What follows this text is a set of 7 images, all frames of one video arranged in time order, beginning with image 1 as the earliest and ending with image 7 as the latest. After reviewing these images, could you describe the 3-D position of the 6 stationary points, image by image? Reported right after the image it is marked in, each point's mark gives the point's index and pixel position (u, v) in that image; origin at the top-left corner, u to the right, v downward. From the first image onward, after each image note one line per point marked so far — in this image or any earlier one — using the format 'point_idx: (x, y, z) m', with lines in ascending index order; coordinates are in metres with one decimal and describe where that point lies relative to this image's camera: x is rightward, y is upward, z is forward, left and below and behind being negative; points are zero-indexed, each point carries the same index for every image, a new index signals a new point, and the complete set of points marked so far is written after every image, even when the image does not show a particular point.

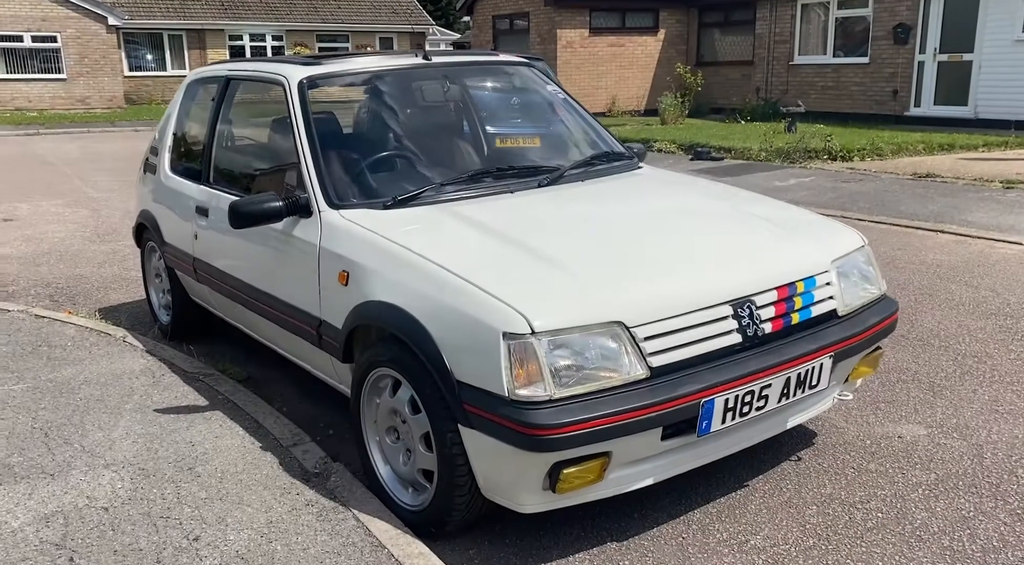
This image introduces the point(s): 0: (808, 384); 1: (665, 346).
0: (+0.9, -0.3, +2.5) m
1: (+0.4, -0.2, +2.2) m
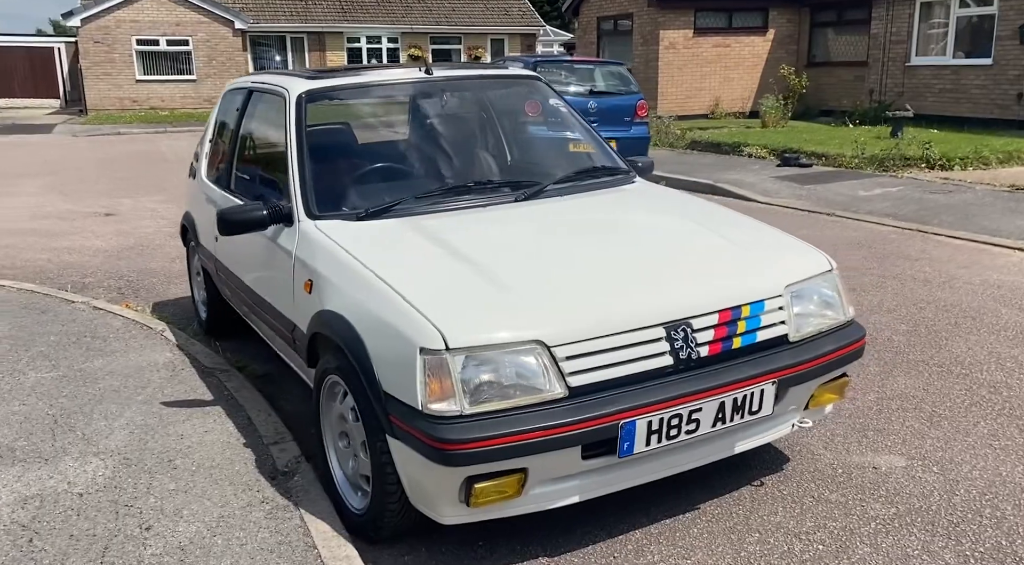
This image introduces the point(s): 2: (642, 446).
0: (+0.7, -0.4, +2.4) m
1: (+0.2, -0.2, +2.2) m
2: (+0.4, -0.5, +2.3) m
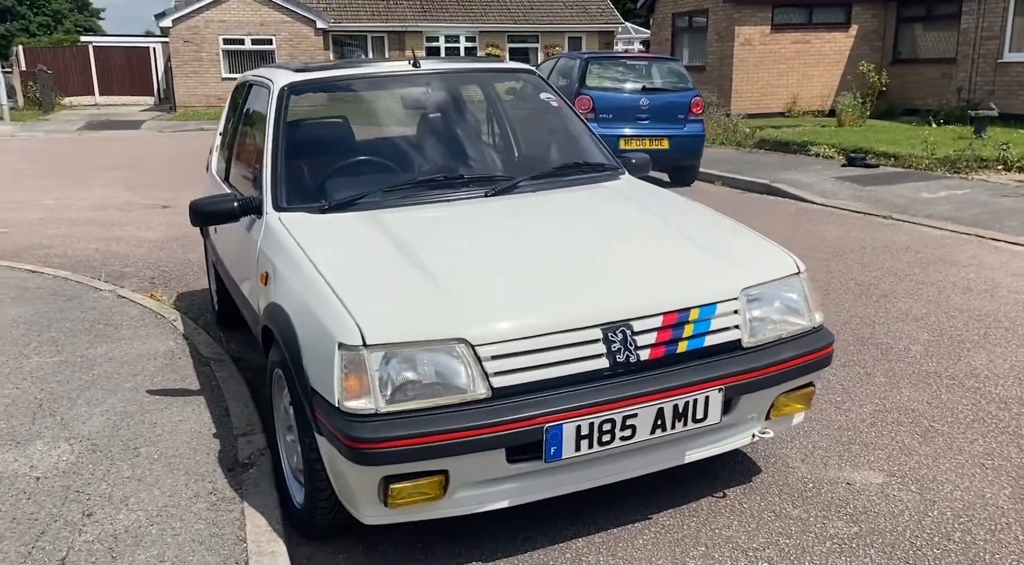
0: (+0.5, -0.4, +2.3) m
1: (0.0, -0.2, +2.1) m
2: (+0.2, -0.5, +2.2) m
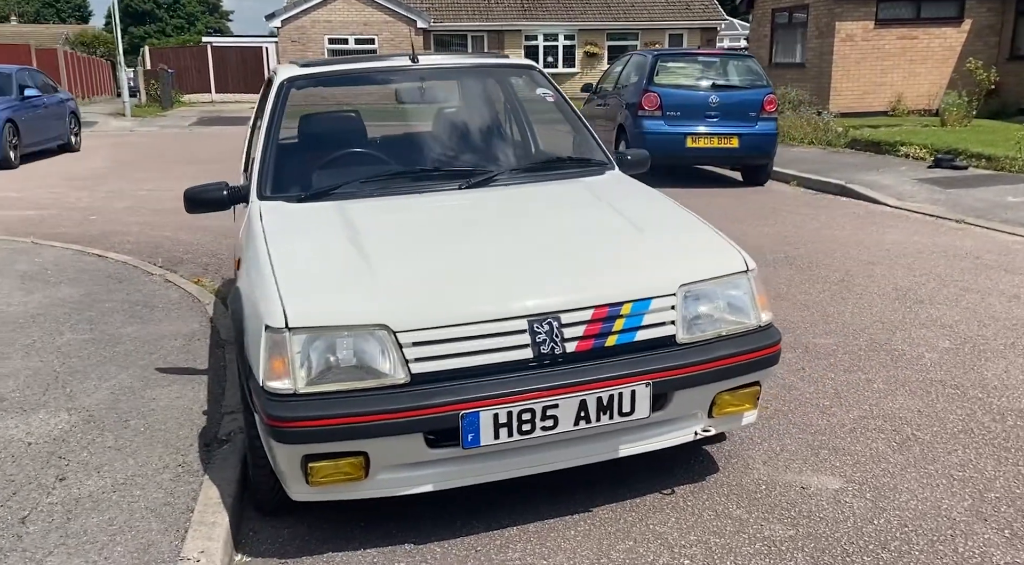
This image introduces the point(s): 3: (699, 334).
0: (+0.3, -0.4, +2.3) m
1: (-0.2, -0.2, +2.2) m
2: (-0.1, -0.5, +2.2) m
3: (+0.6, -0.2, +2.4) m
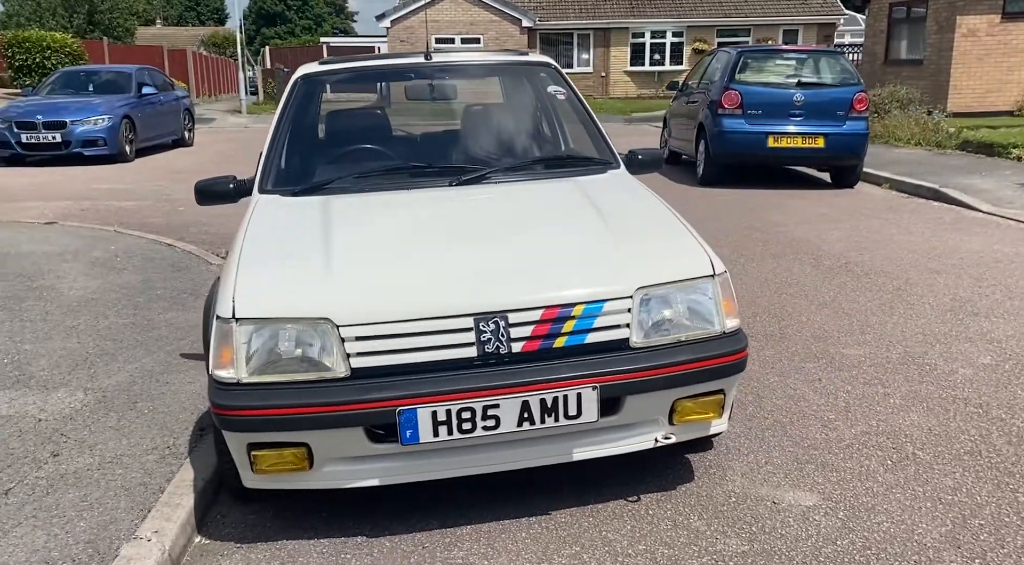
0: (+0.1, -0.4, +2.3) m
1: (-0.4, -0.2, +2.2) m
2: (-0.2, -0.4, +2.2) m
3: (+0.4, -0.2, +2.3) m
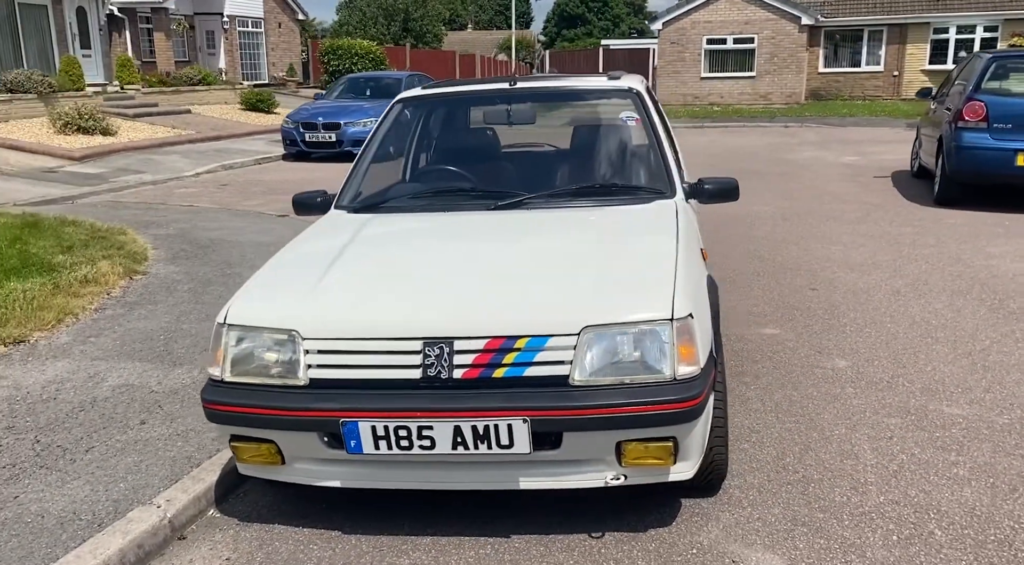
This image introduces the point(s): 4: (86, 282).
0: (0.0, -0.5, +2.3) m
1: (-0.6, -0.3, +2.4) m
2: (-0.4, -0.5, +2.4) m
3: (+0.3, -0.3, +2.3) m
4: (-3.7, 0.0, +6.7) m
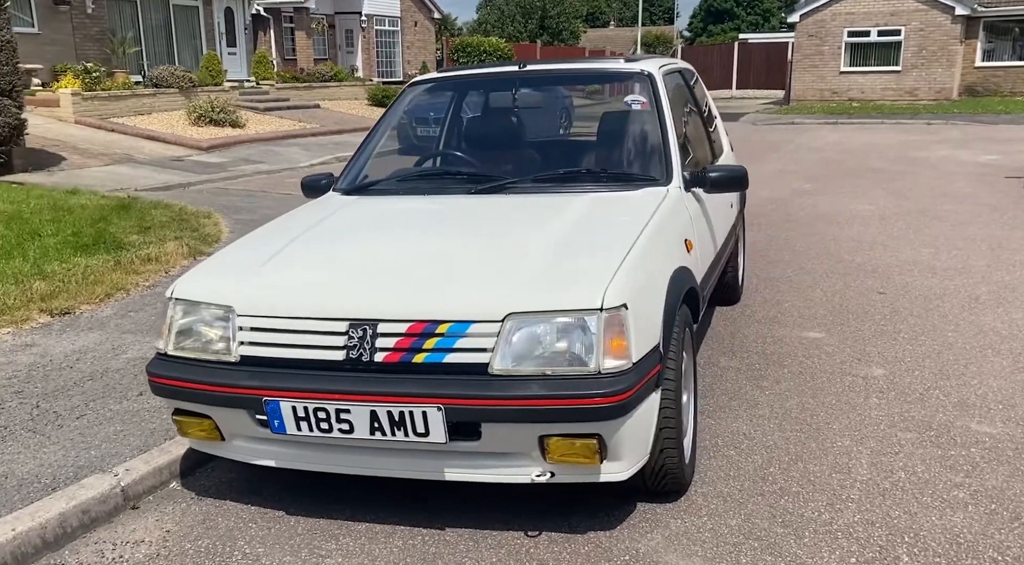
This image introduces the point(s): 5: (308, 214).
0: (-0.3, -0.4, +2.3) m
1: (-0.8, -0.2, +2.4) m
2: (-0.7, -0.5, +2.4) m
3: (0.0, -0.2, +2.2) m
4: (-3.4, +0.2, +7.1) m
5: (-0.9, +0.3, +3.3) m
